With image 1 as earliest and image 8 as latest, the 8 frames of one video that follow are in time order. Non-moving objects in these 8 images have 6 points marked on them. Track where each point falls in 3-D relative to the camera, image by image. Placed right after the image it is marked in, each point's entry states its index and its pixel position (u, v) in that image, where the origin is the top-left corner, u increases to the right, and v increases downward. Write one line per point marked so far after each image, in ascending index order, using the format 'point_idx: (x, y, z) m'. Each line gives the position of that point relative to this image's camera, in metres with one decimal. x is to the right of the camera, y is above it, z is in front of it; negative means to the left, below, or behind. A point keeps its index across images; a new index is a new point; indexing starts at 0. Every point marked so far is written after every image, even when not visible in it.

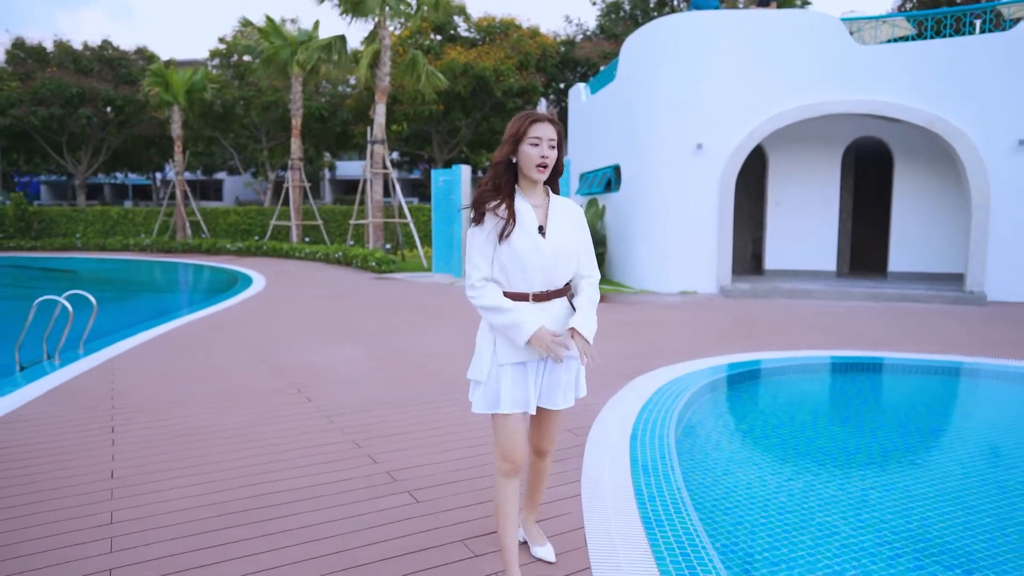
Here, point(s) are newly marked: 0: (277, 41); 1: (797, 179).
0: (-6.3, +6.5, +18.5) m
1: (+4.3, +1.7, +11.0) m
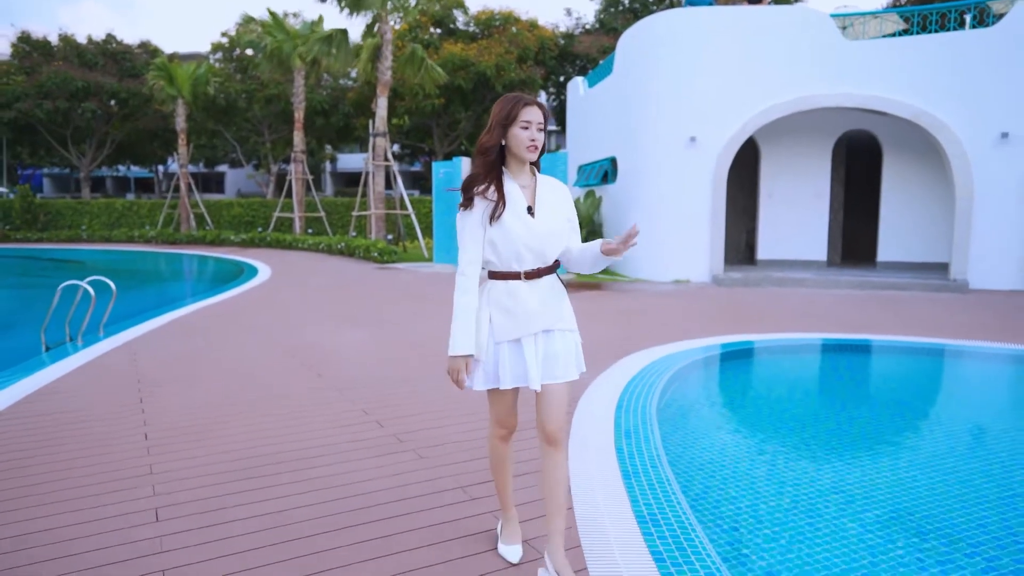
0: (-6.3, +6.8, +18.7) m
1: (+4.3, +1.9, +11.3) m
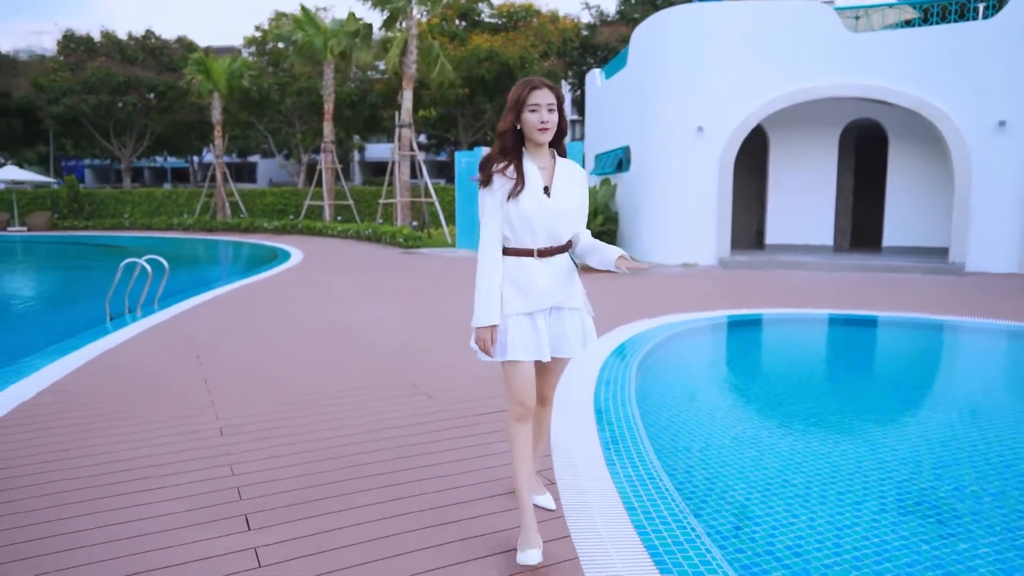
0: (-5.7, +7.2, +19.4) m
1: (+4.6, +2.1, +11.6) m
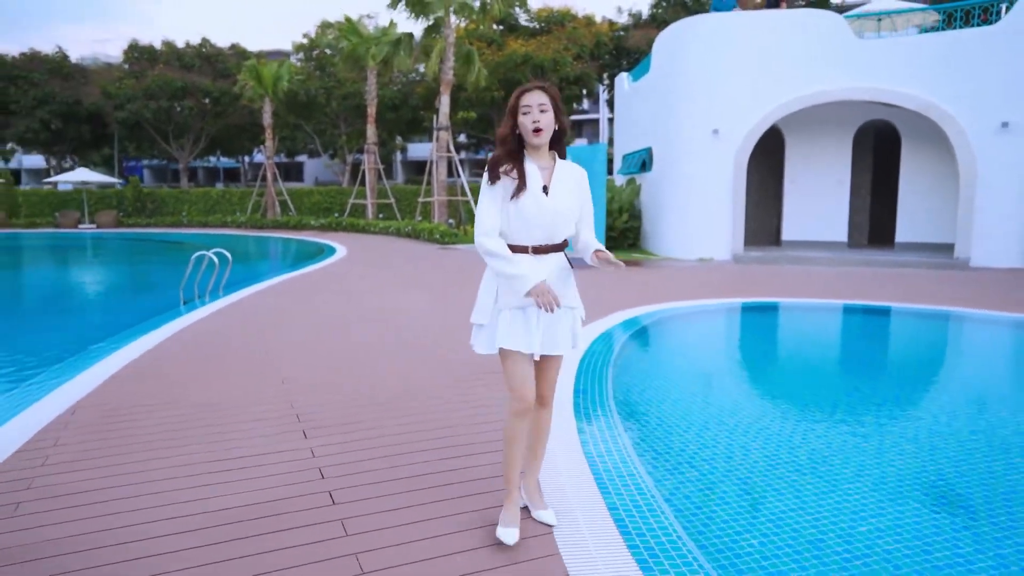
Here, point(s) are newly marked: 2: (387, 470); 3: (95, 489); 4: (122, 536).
0: (-4.6, +7.3, +20.4) m
1: (+5.1, +2.2, +12.1) m
2: (-0.7, -0.9, +3.7) m
3: (-2.1, -1.0, +3.5) m
4: (-1.7, -1.0, +3.0) m
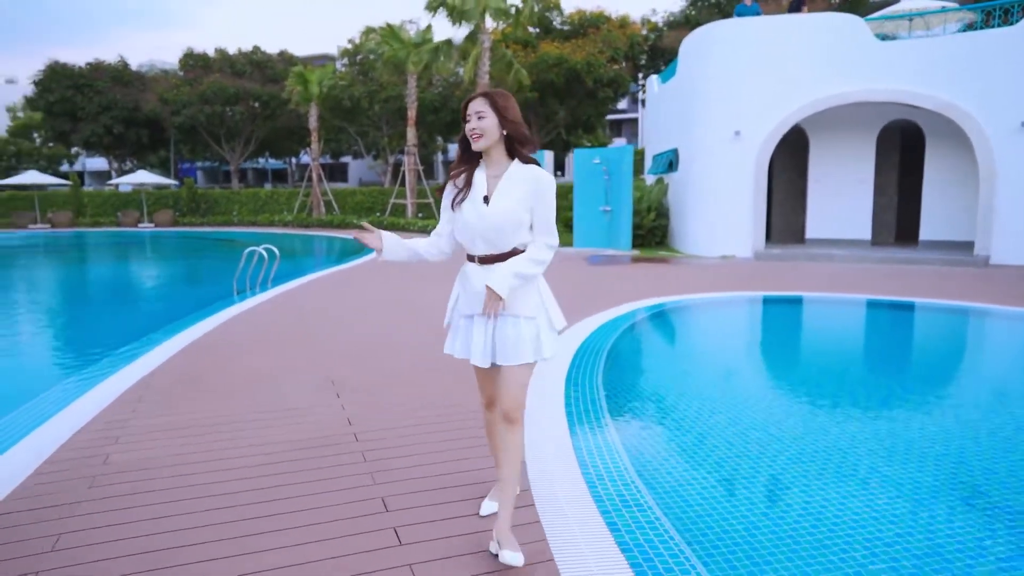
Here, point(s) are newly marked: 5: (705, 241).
0: (-3.6, +7.4, +21.2) m
1: (+5.7, +2.3, +12.3) m
2: (-0.7, -0.9, +4.3) m
3: (-2.1, -0.9, +4.1) m
4: (-1.7, -1.0, +3.6) m
5: (+3.3, +0.8, +11.9) m
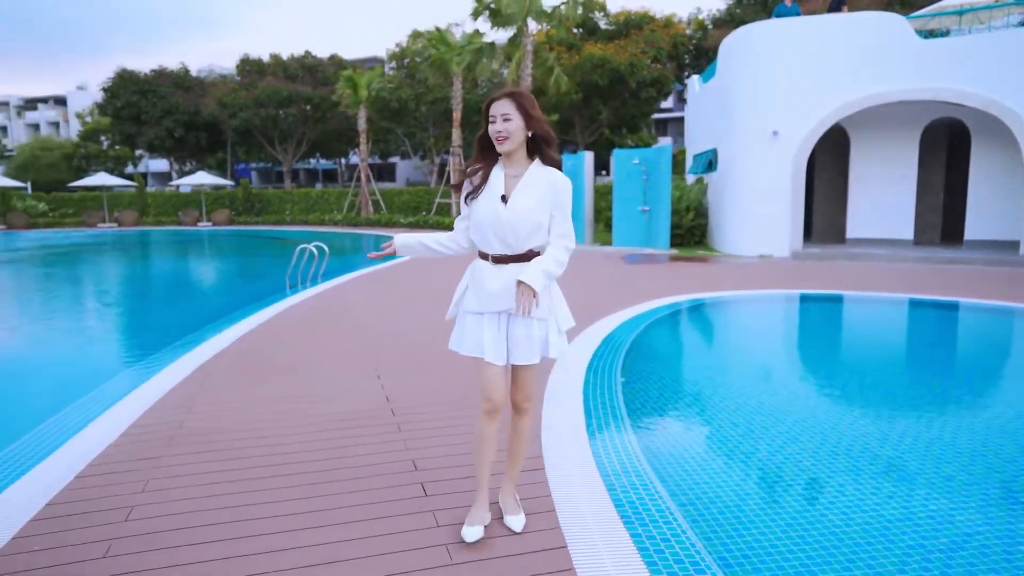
0: (-2.2, +7.5, +21.7) m
1: (+6.4, +2.3, +12.2) m
2: (-0.5, -0.8, +4.6) m
3: (-1.9, -0.9, +4.6) m
4: (-1.5, -0.9, +4.1) m
5: (+4.0, +0.8, +11.9) m
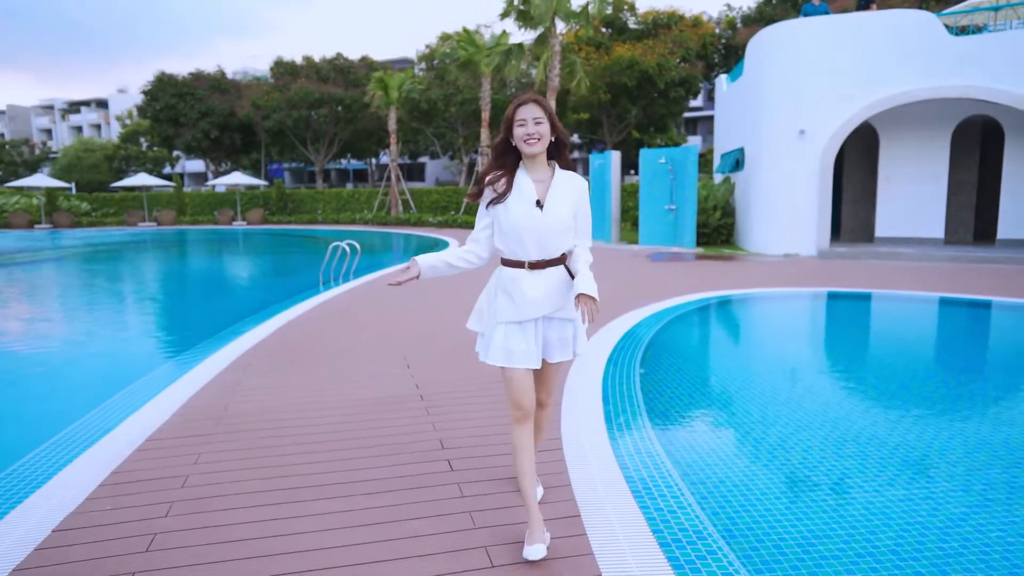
0: (-1.3, +7.6, +21.9) m
1: (+6.9, +2.3, +12.1) m
2: (-0.3, -0.8, +4.8) m
3: (-1.7, -0.8, +4.8) m
4: (-1.4, -0.9, +4.3) m
5: (+4.5, +0.8, +11.9) m
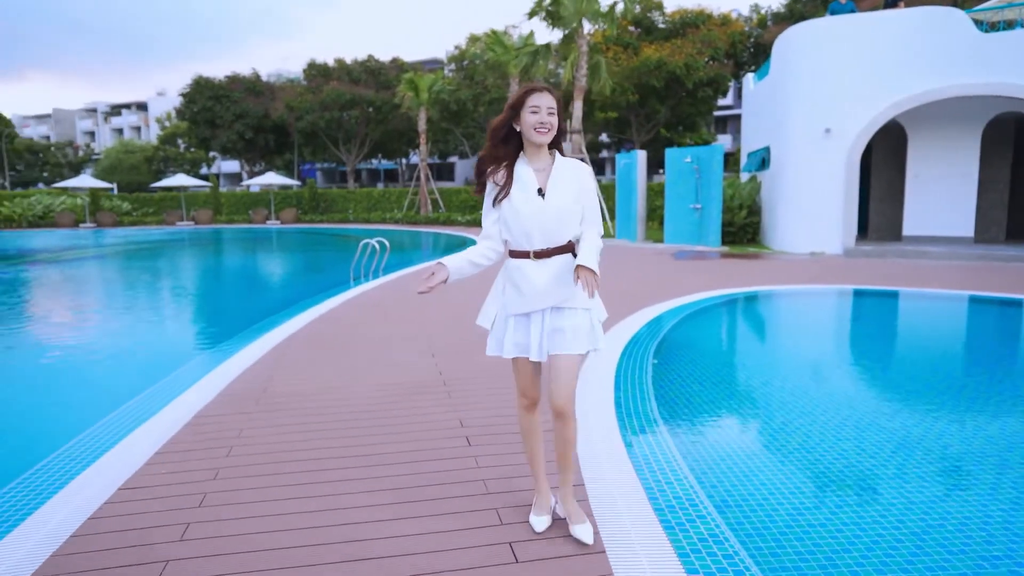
0: (-0.4, +7.6, +22.2) m
1: (+7.3, +2.3, +12.0) m
2: (-0.2, -0.8, +5.0) m
3: (-1.6, -0.8, +5.1) m
4: (-1.3, -0.8, +4.6) m
5: (+4.9, +0.9, +11.9) m
